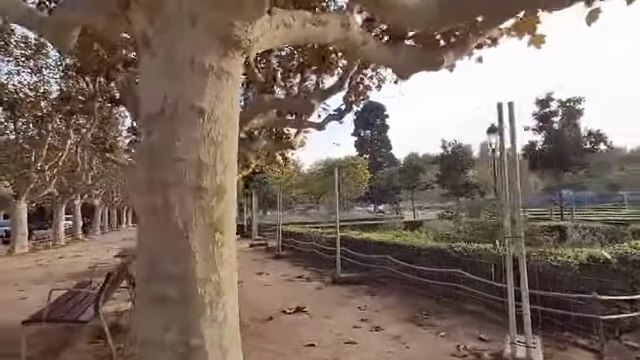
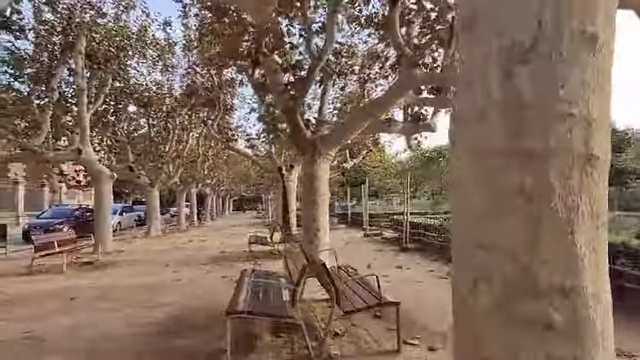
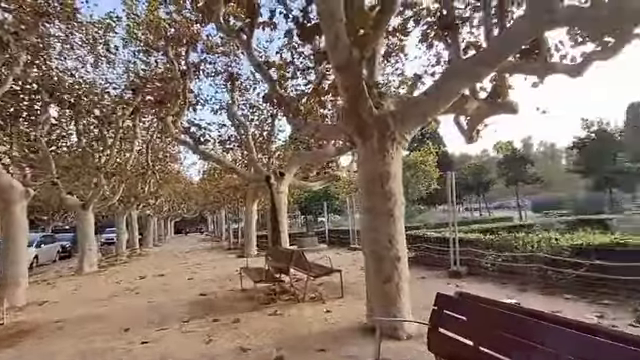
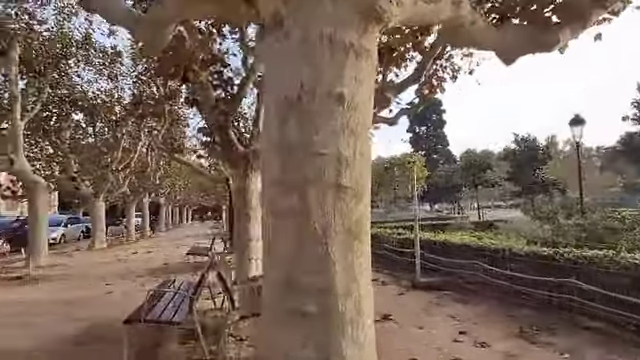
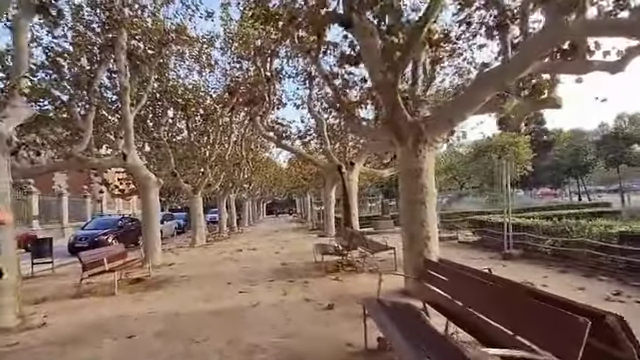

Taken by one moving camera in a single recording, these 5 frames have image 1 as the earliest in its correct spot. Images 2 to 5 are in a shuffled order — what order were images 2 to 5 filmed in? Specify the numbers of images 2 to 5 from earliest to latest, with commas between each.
4, 2, 5, 3
